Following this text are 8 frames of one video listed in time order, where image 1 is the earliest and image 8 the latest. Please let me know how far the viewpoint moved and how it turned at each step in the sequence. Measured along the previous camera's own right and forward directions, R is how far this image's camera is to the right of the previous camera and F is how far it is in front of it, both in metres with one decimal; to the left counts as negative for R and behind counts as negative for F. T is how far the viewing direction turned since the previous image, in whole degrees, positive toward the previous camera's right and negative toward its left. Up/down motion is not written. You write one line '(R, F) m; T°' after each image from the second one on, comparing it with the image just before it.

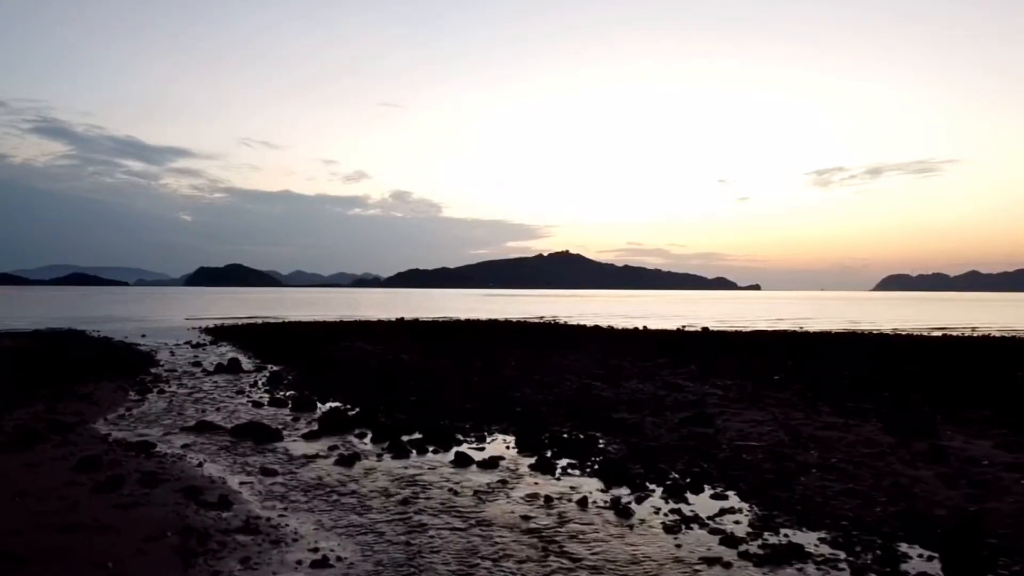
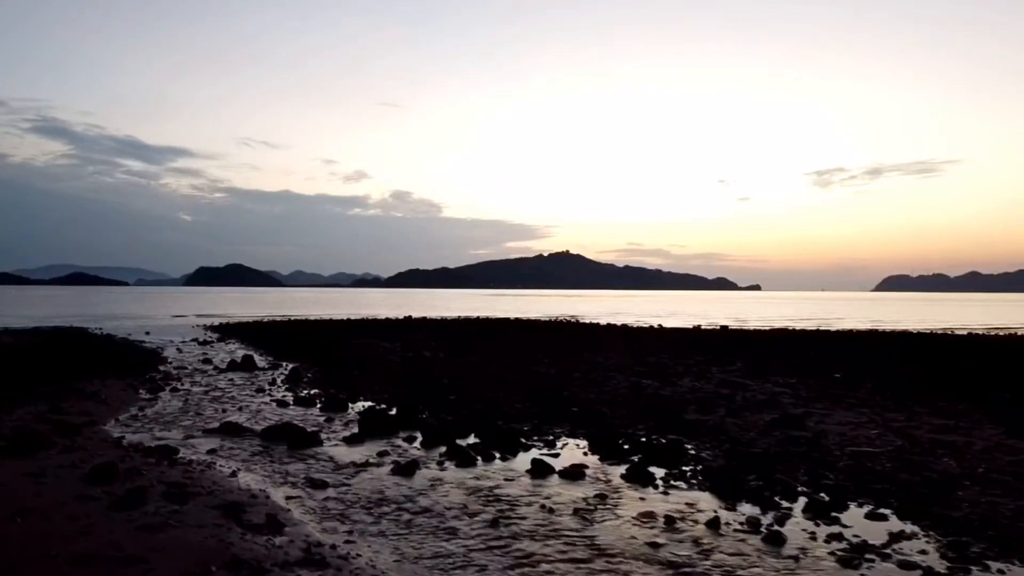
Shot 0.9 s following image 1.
(-1.1, +1.6) m; 0°
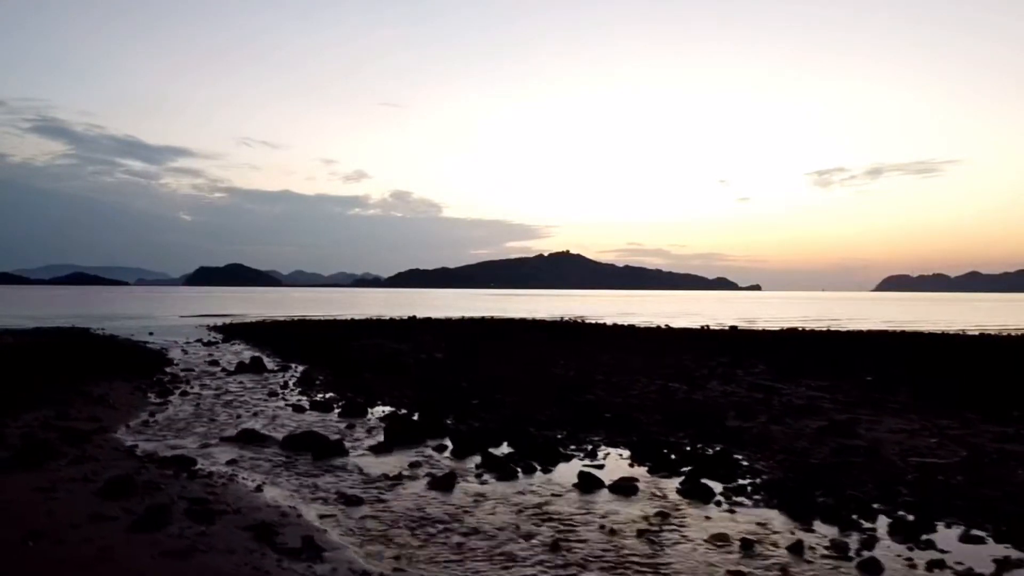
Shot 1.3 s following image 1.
(-0.6, +0.6) m; 0°
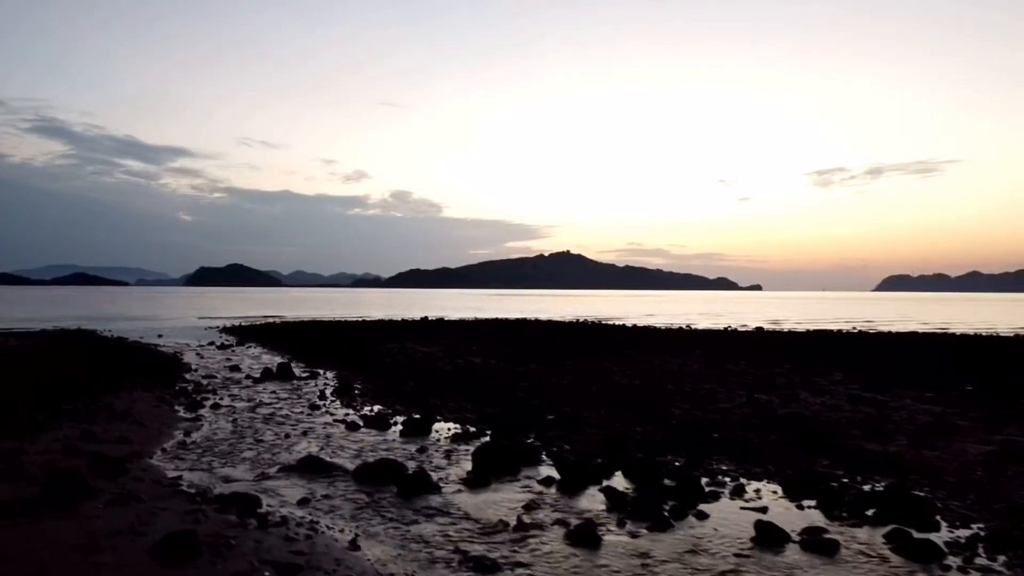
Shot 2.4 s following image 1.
(-1.6, +1.8) m; 0°
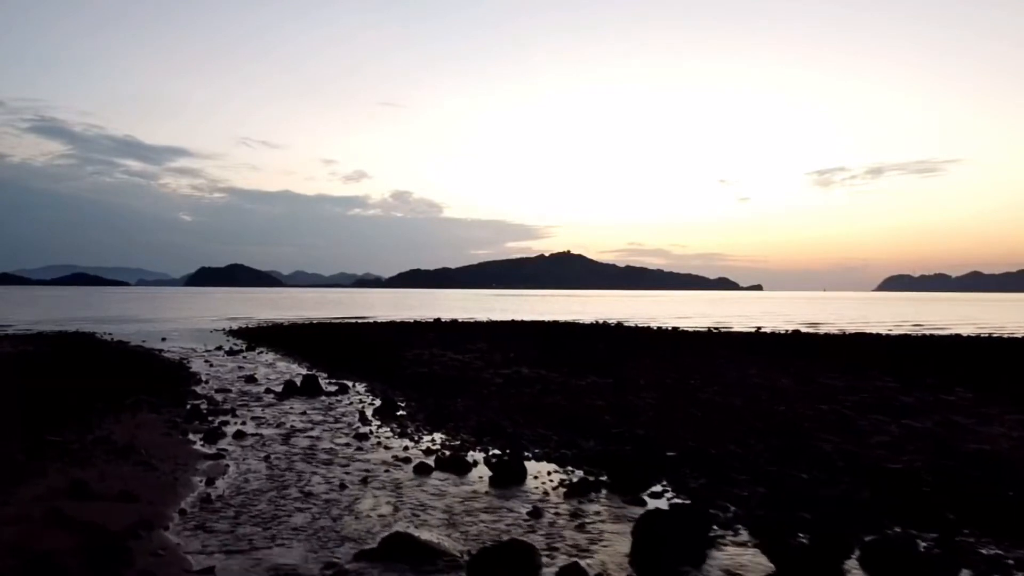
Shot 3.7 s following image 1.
(-1.7, +3.0) m; 0°
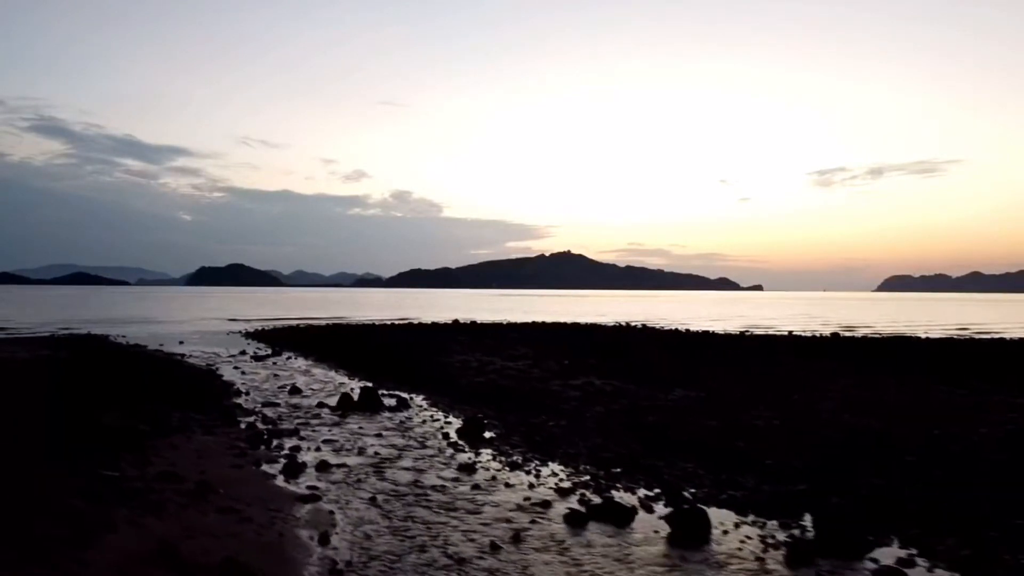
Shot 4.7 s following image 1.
(-2.1, +2.0) m; 0°
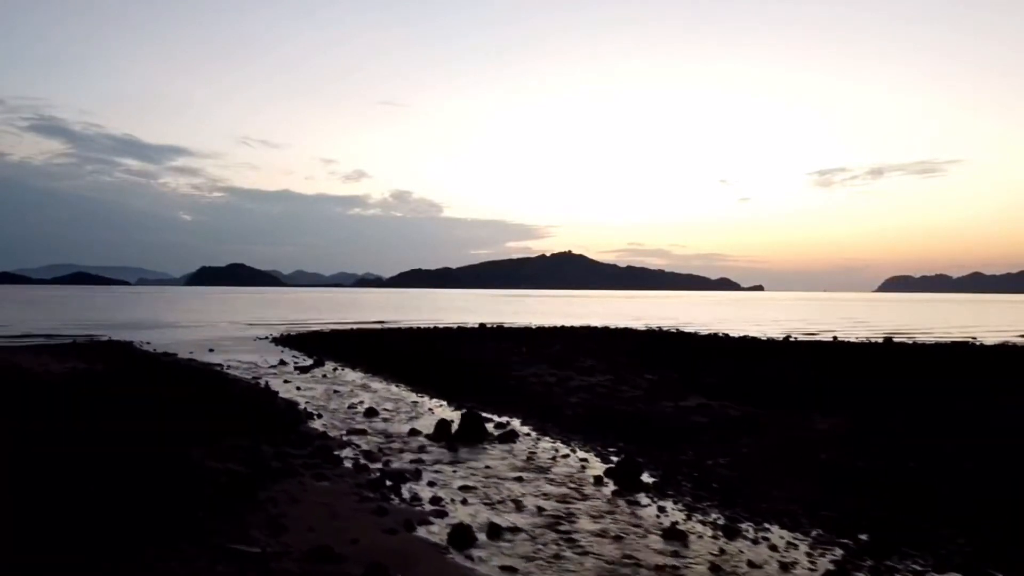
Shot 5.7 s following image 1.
(-2.8, +2.1) m; 0°
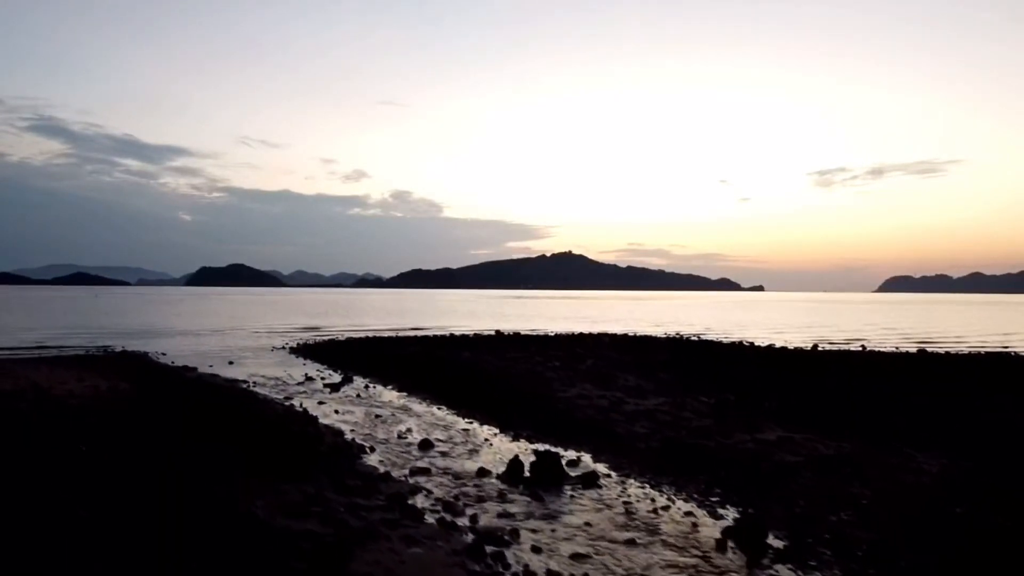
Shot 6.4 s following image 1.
(-1.7, +1.3) m; 0°
